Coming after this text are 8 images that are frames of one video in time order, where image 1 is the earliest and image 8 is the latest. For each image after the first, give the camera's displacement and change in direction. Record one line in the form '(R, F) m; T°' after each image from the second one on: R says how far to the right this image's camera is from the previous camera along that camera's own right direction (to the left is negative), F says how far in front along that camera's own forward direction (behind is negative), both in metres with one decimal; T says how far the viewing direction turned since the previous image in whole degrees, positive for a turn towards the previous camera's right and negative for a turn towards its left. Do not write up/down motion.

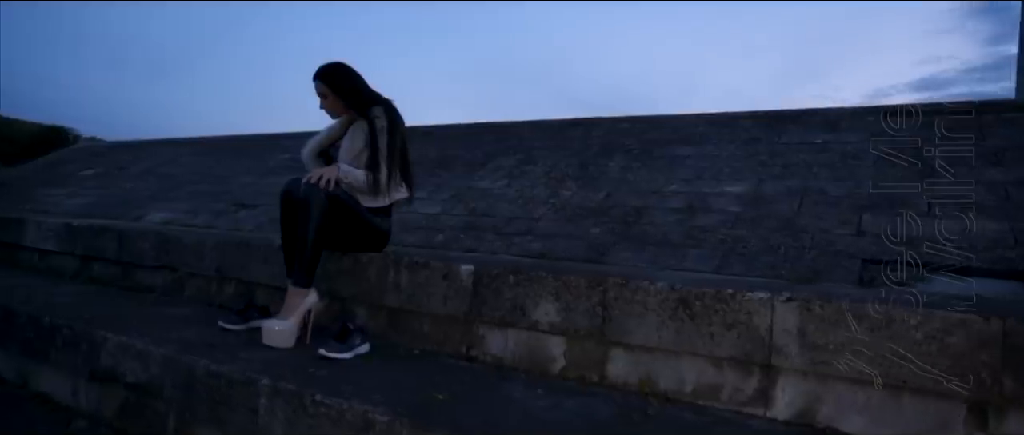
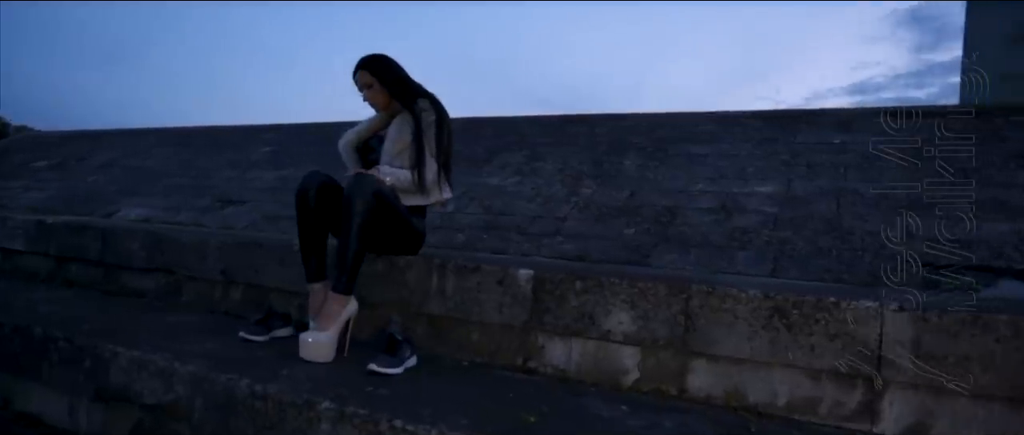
(-0.5, +0.2) m; +4°
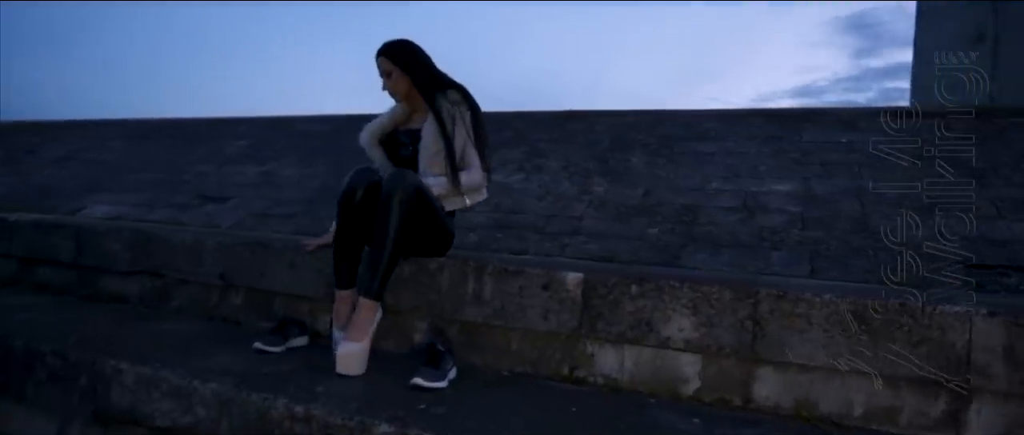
(-0.4, +0.2) m; +4°
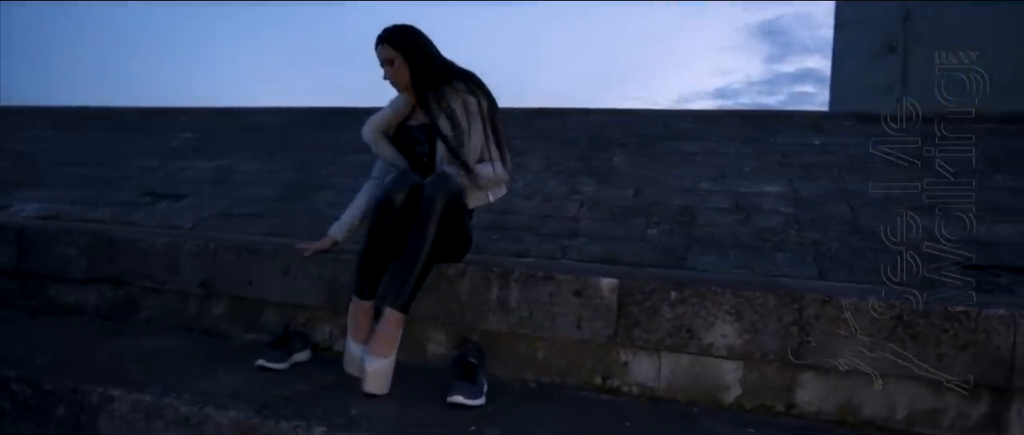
(-0.4, +0.2) m; +6°
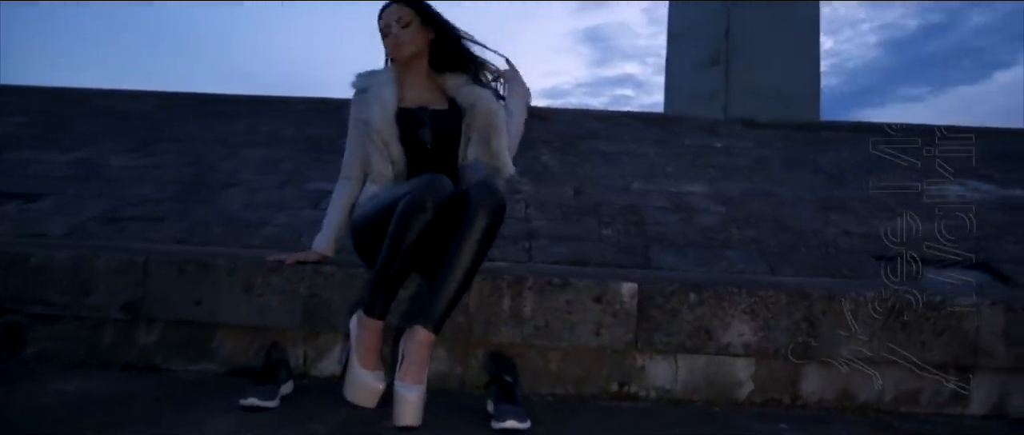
(-0.7, +0.3) m; +15°
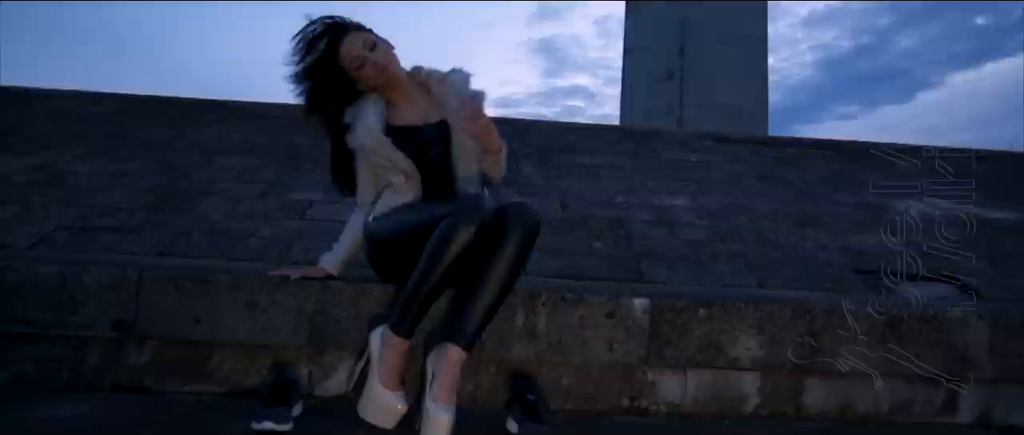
(-0.3, 0.0) m; +4°
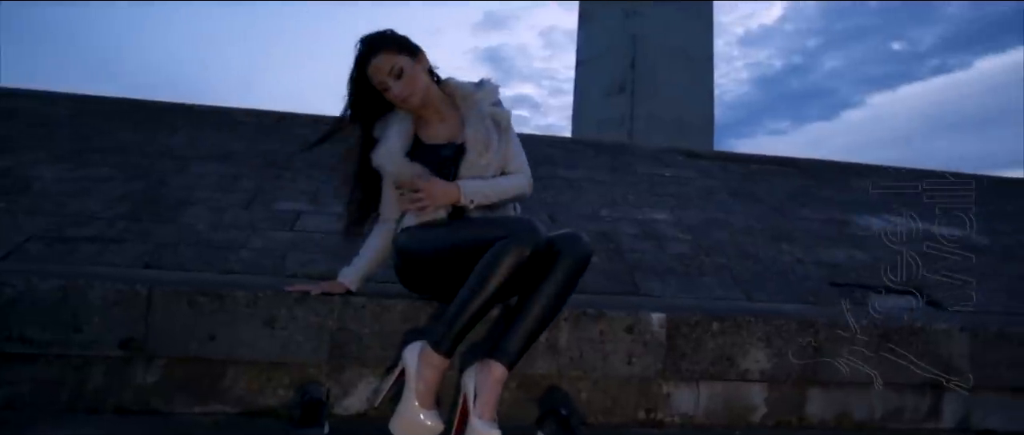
(-0.3, 0.0) m; +5°
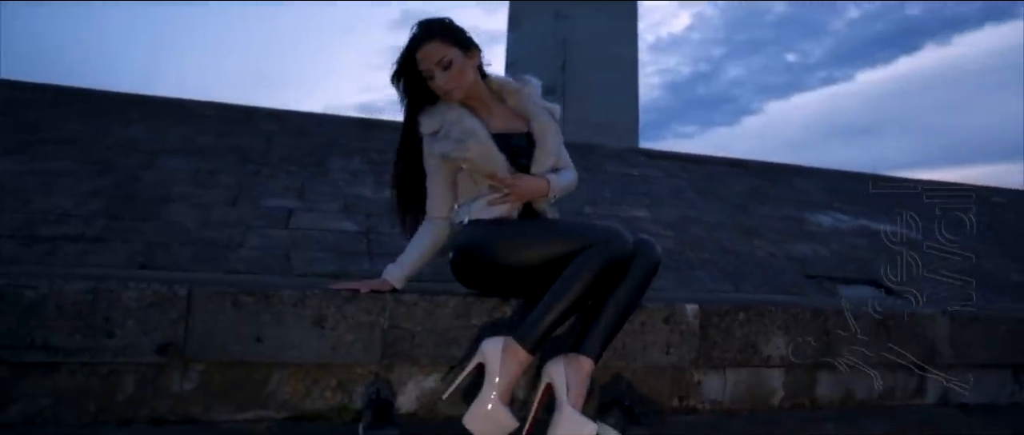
(-0.5, 0.0) m; +7°
